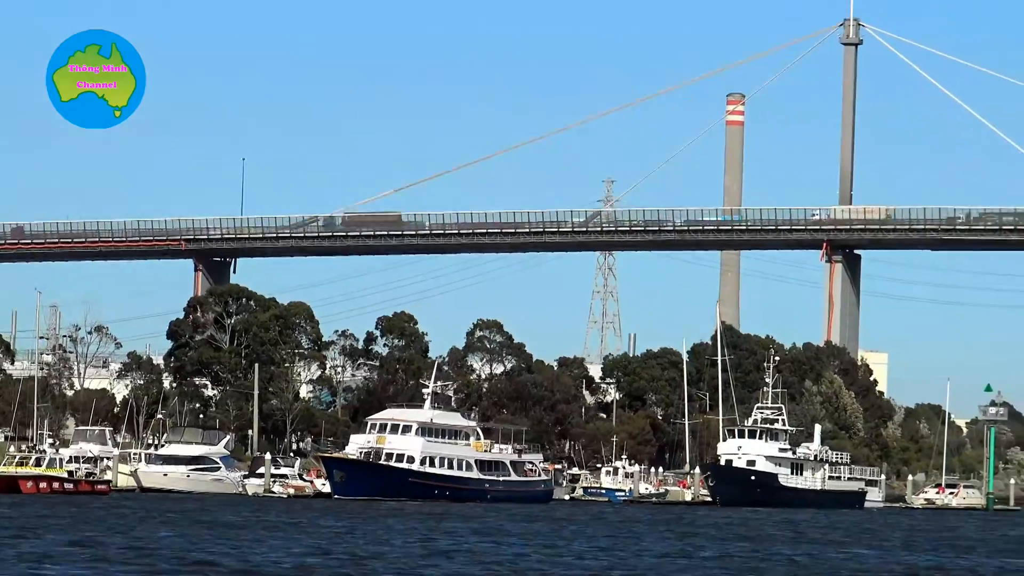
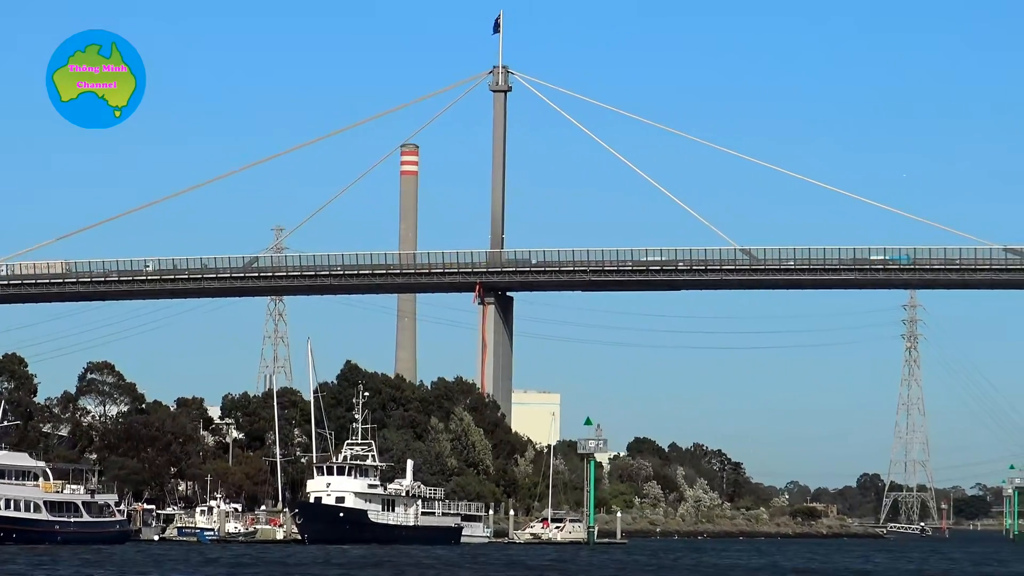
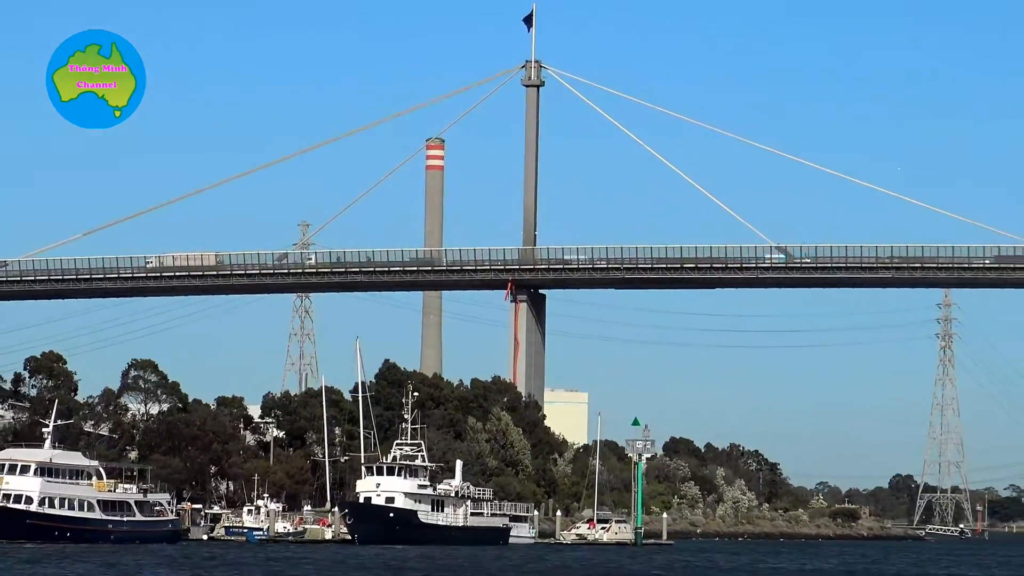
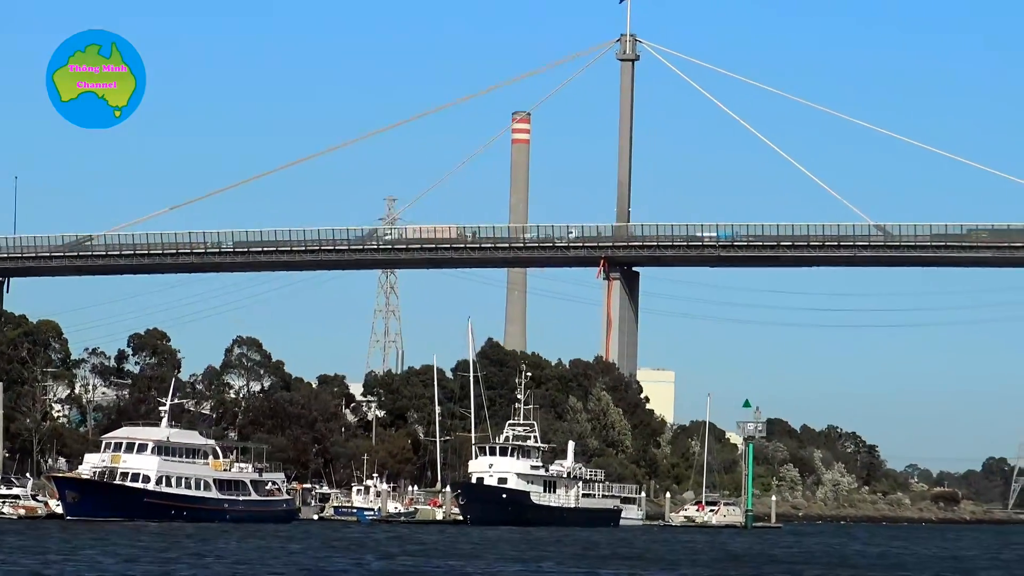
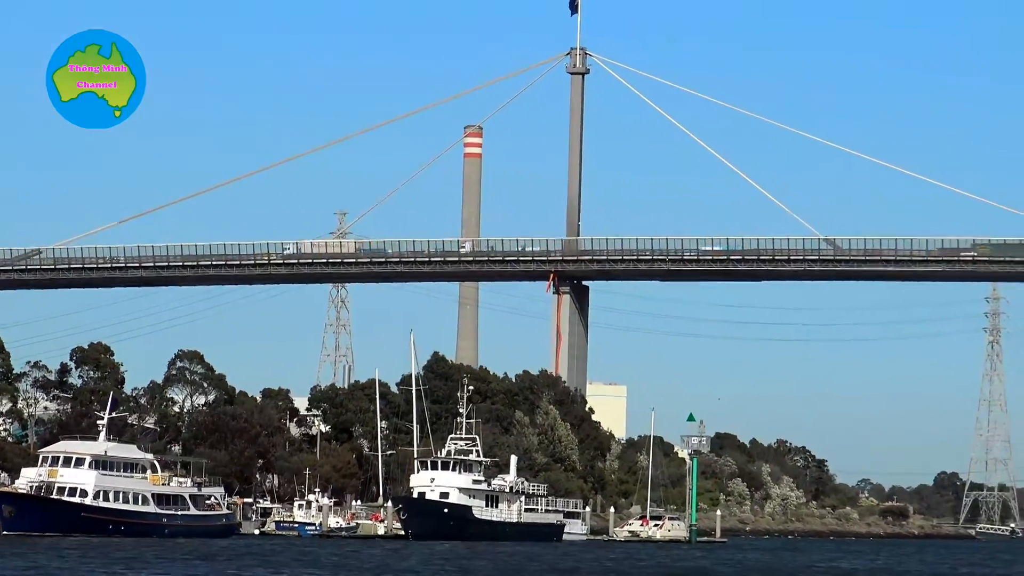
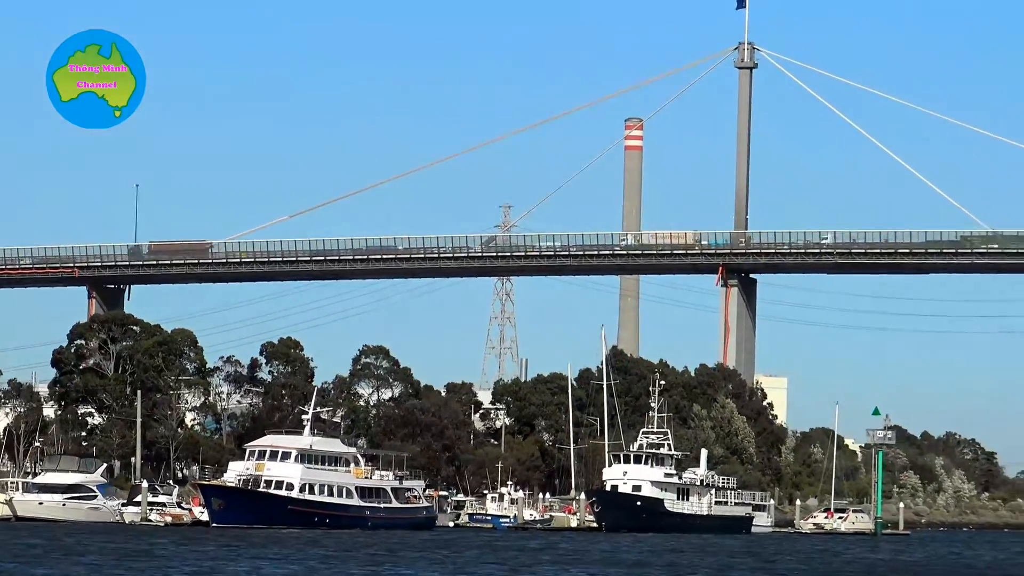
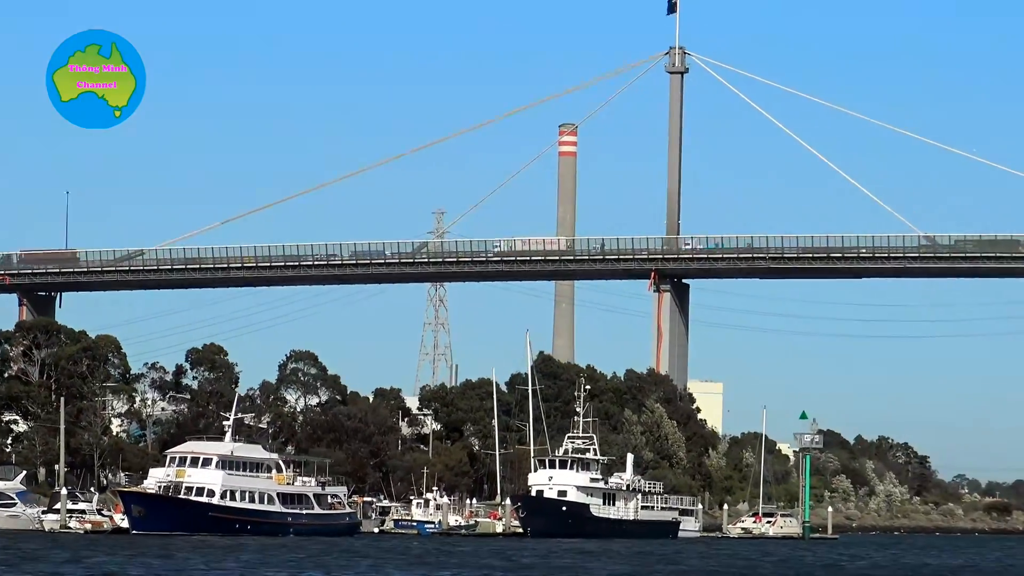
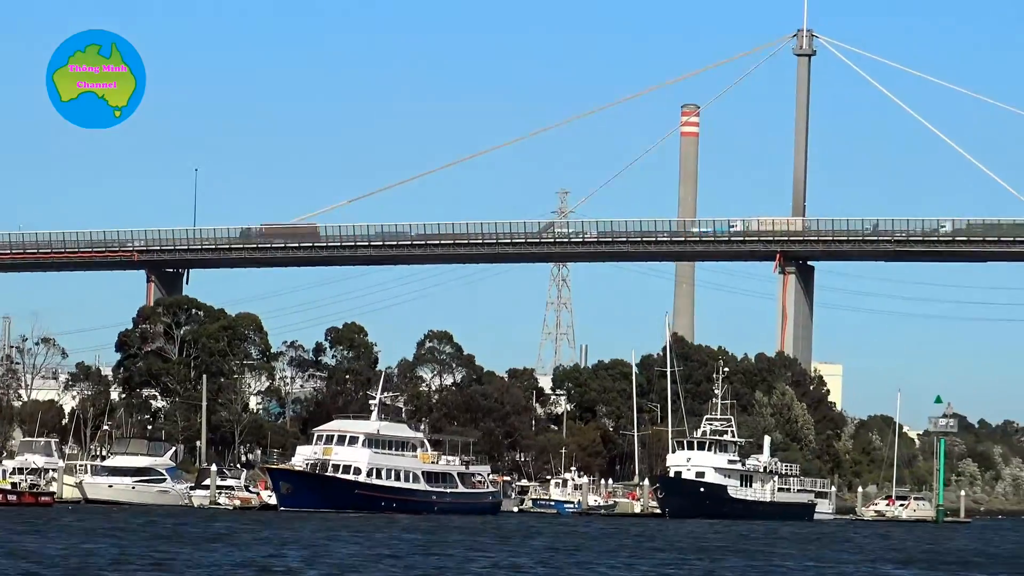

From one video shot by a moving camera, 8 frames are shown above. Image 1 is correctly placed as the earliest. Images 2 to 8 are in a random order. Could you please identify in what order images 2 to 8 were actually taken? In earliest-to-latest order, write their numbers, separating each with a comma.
8, 6, 7, 4, 5, 3, 2
